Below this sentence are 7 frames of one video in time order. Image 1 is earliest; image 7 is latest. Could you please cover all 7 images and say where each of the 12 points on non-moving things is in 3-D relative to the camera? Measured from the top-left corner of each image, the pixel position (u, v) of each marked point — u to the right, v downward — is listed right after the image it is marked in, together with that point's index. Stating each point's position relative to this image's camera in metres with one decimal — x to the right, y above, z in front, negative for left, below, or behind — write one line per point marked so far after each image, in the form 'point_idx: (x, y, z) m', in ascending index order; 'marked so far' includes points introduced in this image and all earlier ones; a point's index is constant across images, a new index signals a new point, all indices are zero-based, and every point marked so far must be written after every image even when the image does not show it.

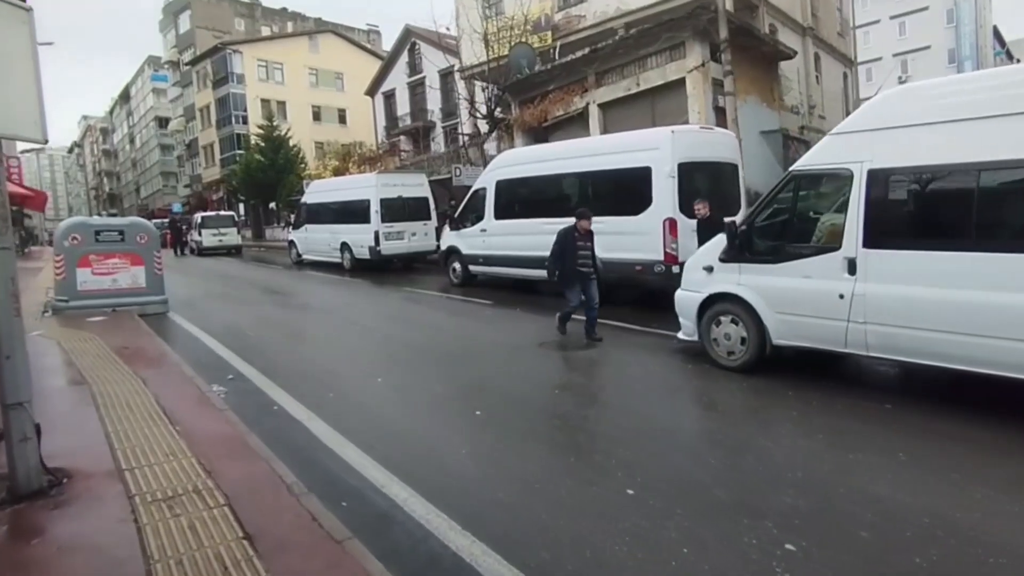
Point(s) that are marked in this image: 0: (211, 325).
0: (-3.3, -0.4, +10.7) m
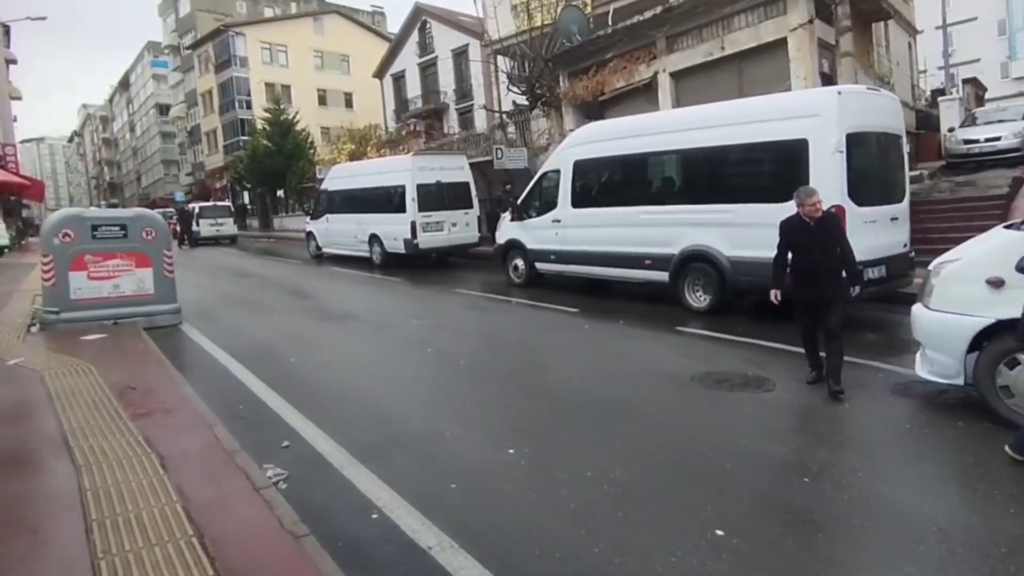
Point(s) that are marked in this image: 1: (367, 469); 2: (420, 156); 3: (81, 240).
0: (-2.4, -0.5, +8.6) m
1: (-0.6, -0.8, +4.0) m
2: (-1.5, +2.1, +15.7) m
3: (-4.1, +0.4, +9.3) m
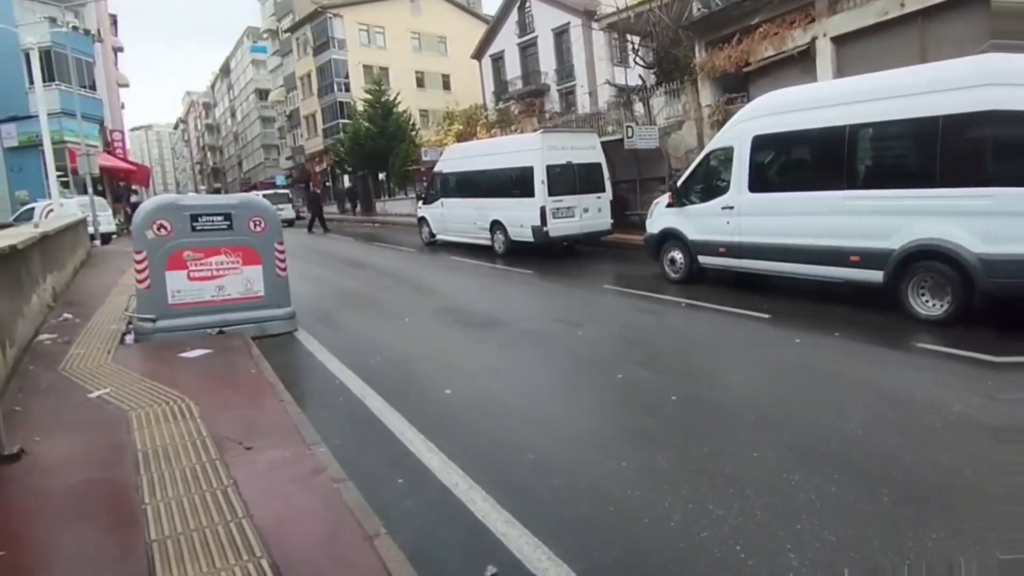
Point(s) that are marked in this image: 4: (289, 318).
0: (-1.0, -0.5, +7.1) m
1: (+0.3, -0.9, +2.3) m
2: (+0.5, +2.2, +14.0) m
3: (-2.7, +0.4, +7.9) m
4: (-1.9, -0.3, +8.5) m
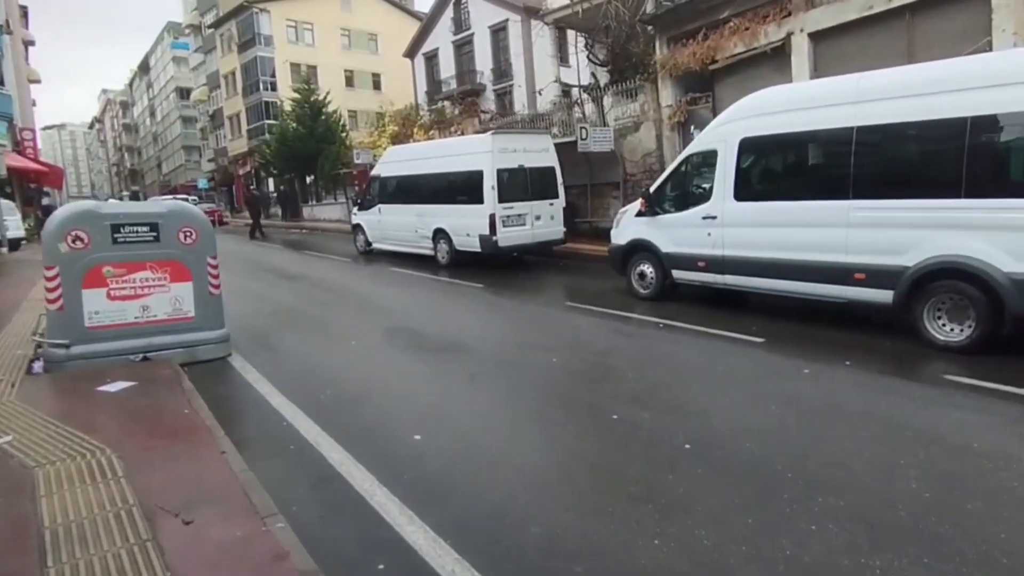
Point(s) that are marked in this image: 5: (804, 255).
0: (-1.2, -0.7, +6.2) m
1: (+0.5, -1.0, +1.5) m
2: (-0.2, +2.0, +13.2) m
3: (-2.9, +0.3, +6.8) m
4: (-2.2, -0.4, +7.5) m
5: (+2.4, +0.3, +8.1) m
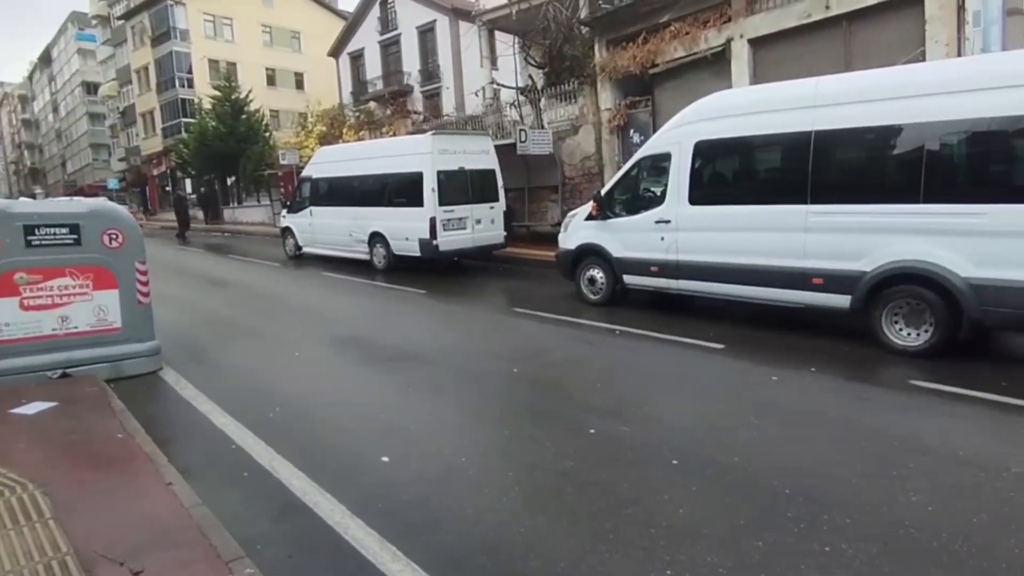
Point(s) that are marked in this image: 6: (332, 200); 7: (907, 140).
0: (-1.4, -0.7, +5.7) m
1: (+0.7, -1.0, +1.2) m
2: (-0.9, +2.0, +12.8) m
3: (-3.2, +0.2, +6.3) m
4: (-2.5, -0.5, +6.9) m
5: (+2.0, +0.2, +7.9) m
6: (-2.8, +1.4, +15.2) m
7: (+2.8, +1.0, +6.8) m
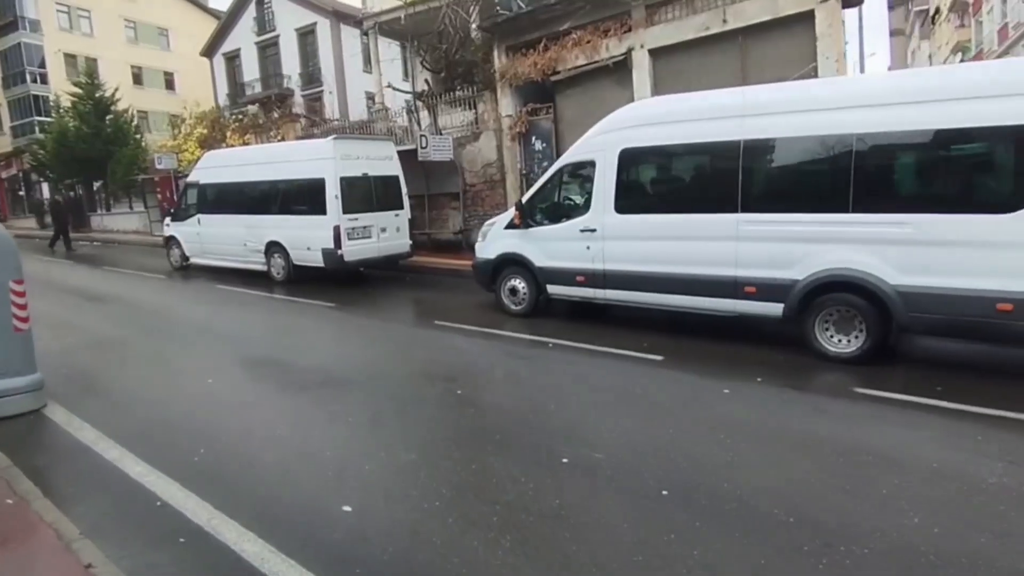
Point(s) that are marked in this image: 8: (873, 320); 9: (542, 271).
0: (-1.6, -0.9, +5.2) m
1: (+1.0, -1.1, +1.1) m
2: (-2.1, +1.8, +12.4) m
3: (-3.5, +0.1, +5.6) m
4: (-2.9, -0.6, +6.3) m
5: (+1.4, +0.2, +7.9) m
6: (-4.2, +1.2, +14.4) m
7: (+2.4, +1.0, +6.9) m
8: (+2.5, -0.2, +6.6) m
9: (+0.3, +0.2, +9.3) m
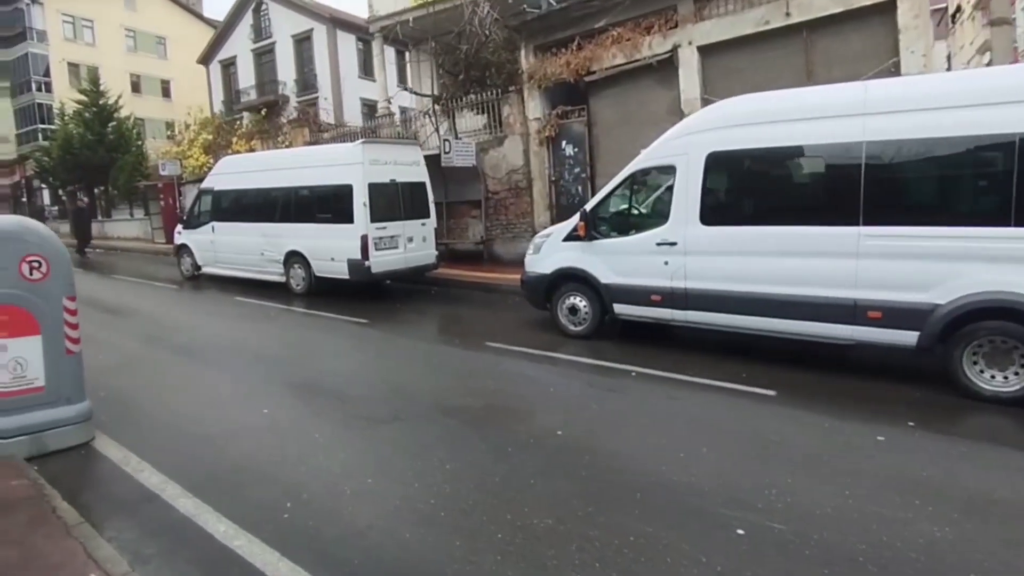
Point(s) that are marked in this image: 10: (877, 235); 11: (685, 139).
0: (-1.0, -1.0, +4.2) m
1: (+1.7, -1.2, +0.1) m
2: (-1.6, +1.7, +11.3) m
3: (-2.8, 0.0, +4.5) m
4: (-2.3, -0.7, +5.3) m
5: (+2.0, 0.0, +6.9) m
6: (-3.8, +1.0, +13.4) m
7: (+3.0, +0.8, +5.9) m
8: (+3.1, -0.4, +5.7) m
9: (+0.8, 0.0, +8.3) m
10: (+2.5, +0.3, +6.5) m
11: (+1.3, +1.2, +7.8) m
